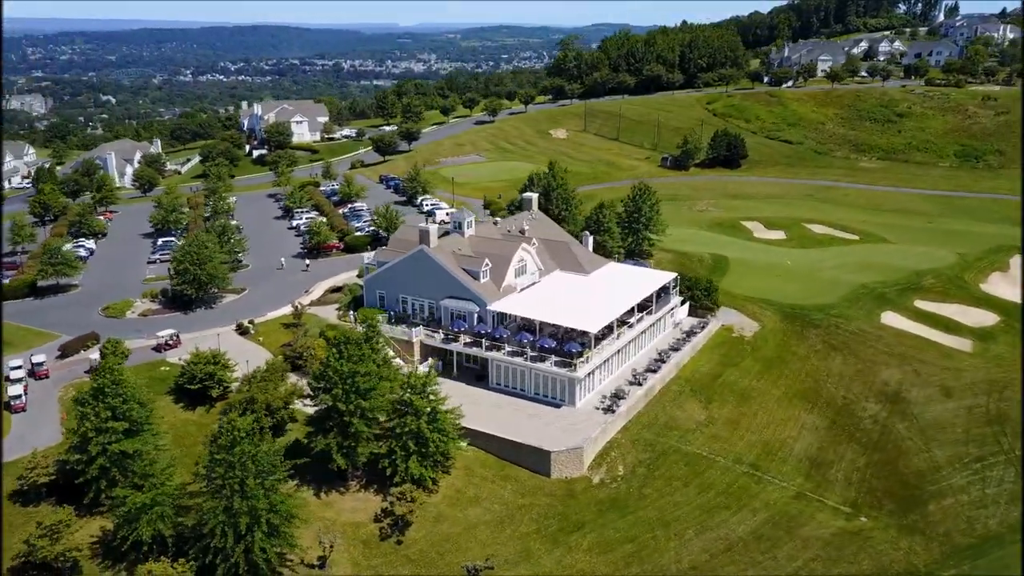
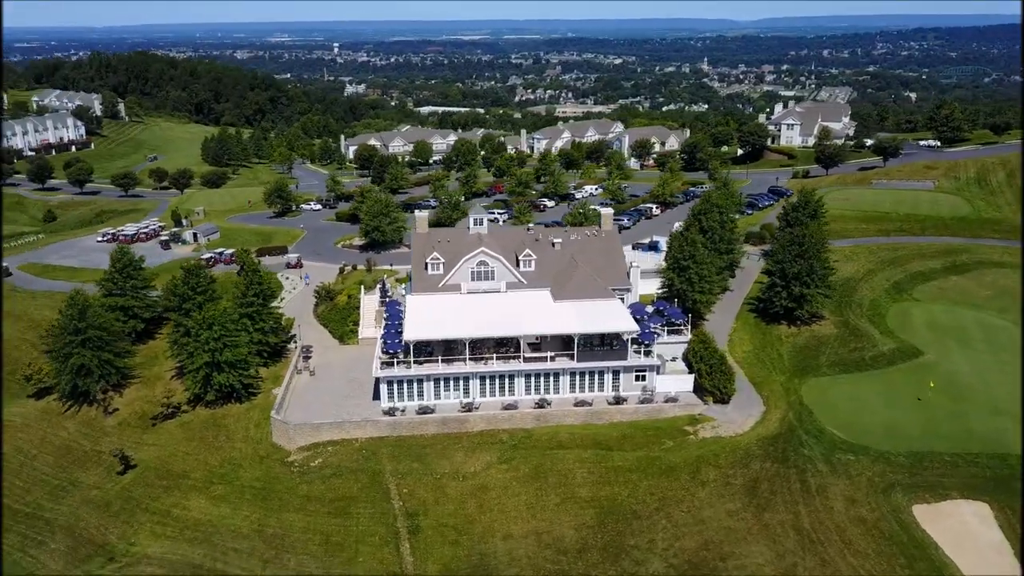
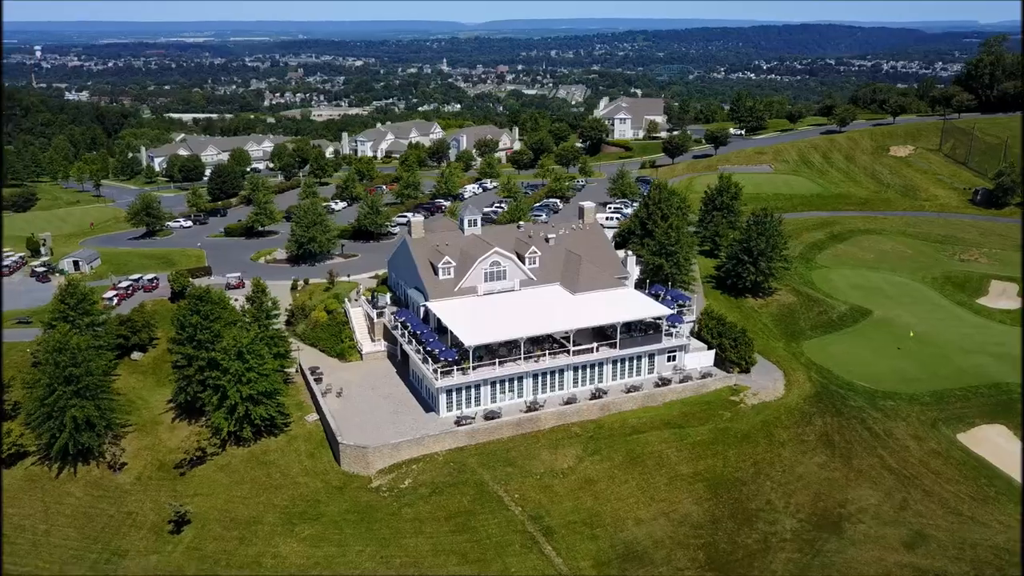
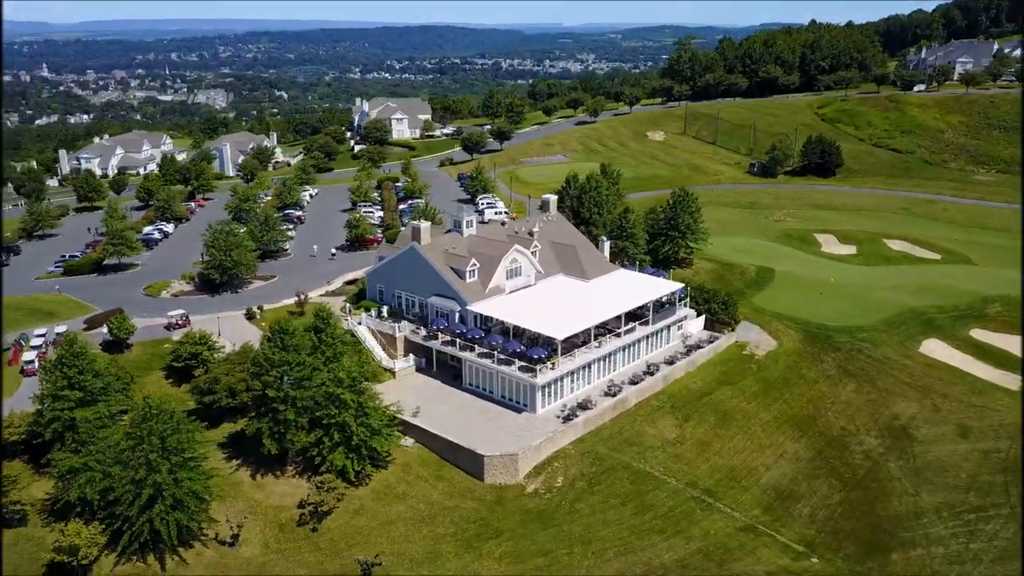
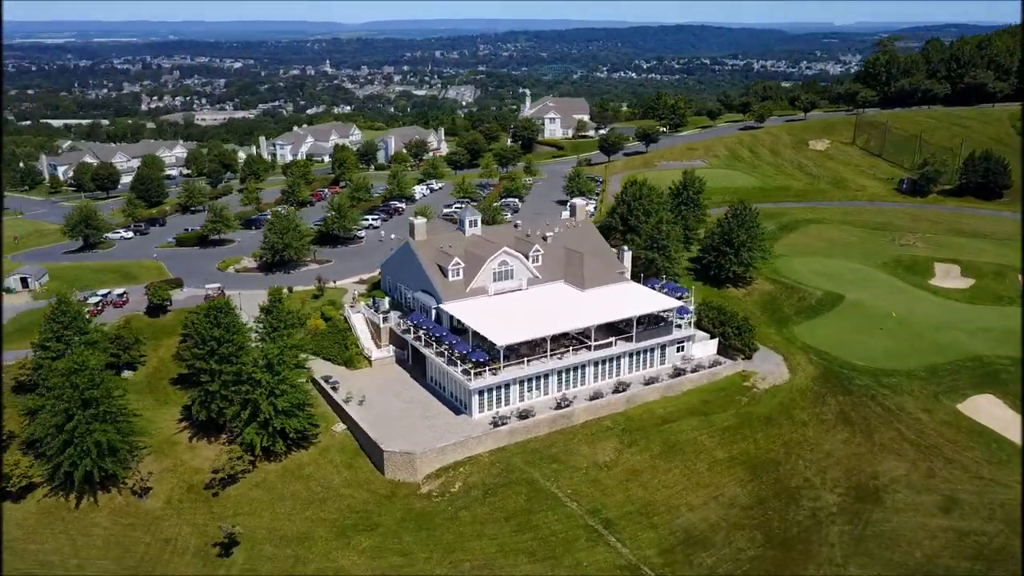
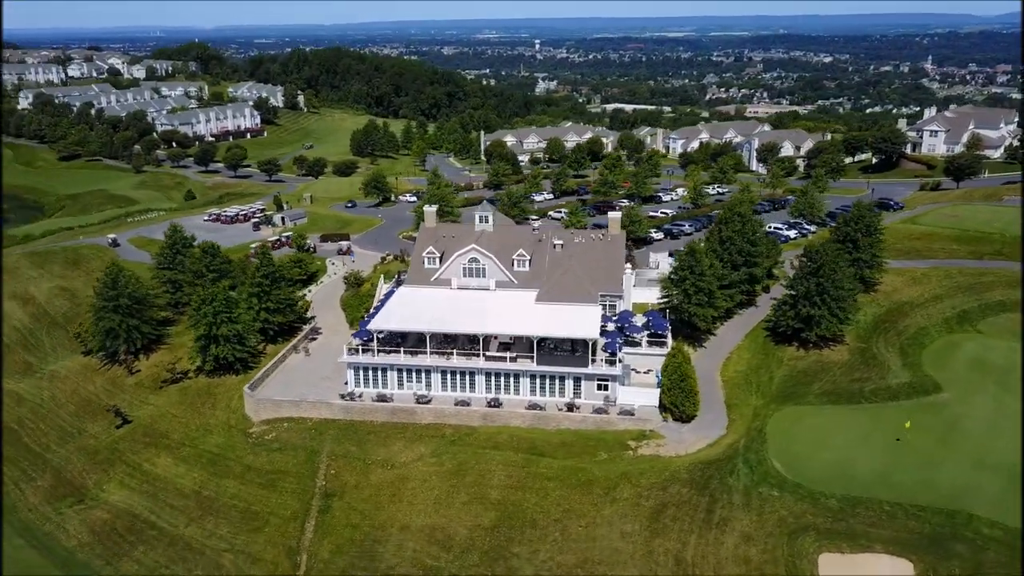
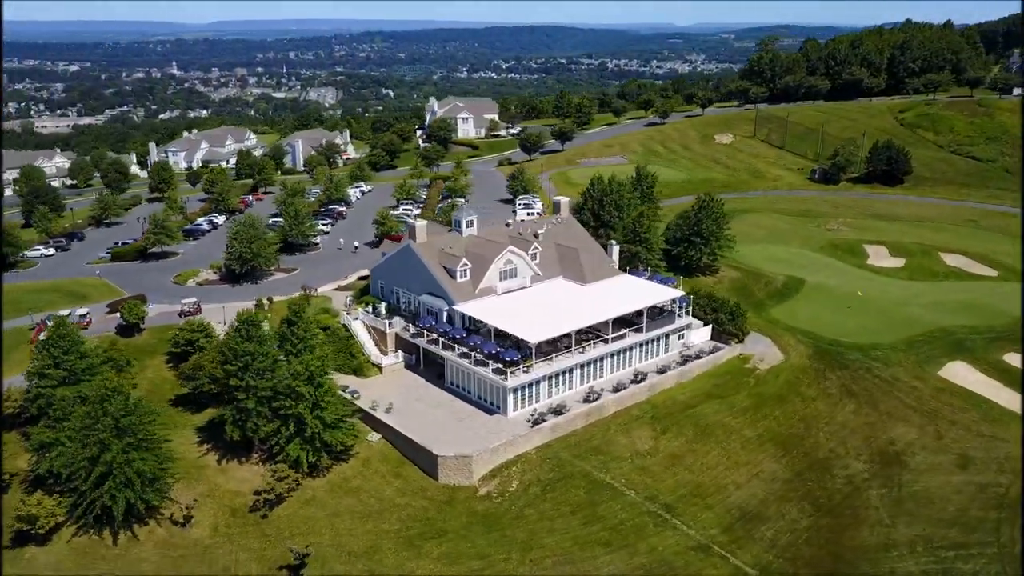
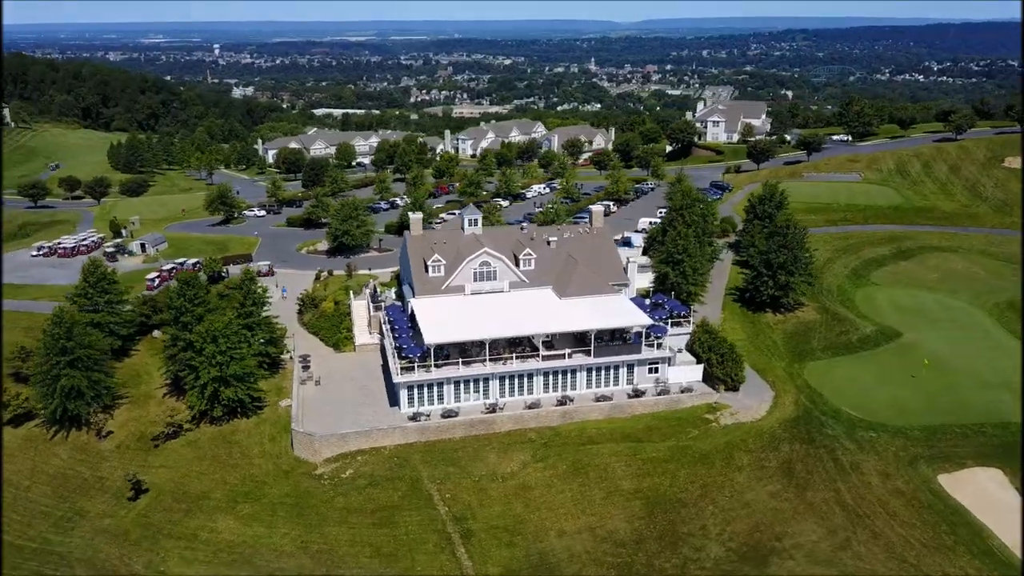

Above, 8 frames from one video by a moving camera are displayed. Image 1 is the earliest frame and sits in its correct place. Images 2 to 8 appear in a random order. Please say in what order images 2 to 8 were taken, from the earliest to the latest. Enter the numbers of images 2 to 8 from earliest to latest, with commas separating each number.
4, 7, 5, 3, 8, 2, 6
